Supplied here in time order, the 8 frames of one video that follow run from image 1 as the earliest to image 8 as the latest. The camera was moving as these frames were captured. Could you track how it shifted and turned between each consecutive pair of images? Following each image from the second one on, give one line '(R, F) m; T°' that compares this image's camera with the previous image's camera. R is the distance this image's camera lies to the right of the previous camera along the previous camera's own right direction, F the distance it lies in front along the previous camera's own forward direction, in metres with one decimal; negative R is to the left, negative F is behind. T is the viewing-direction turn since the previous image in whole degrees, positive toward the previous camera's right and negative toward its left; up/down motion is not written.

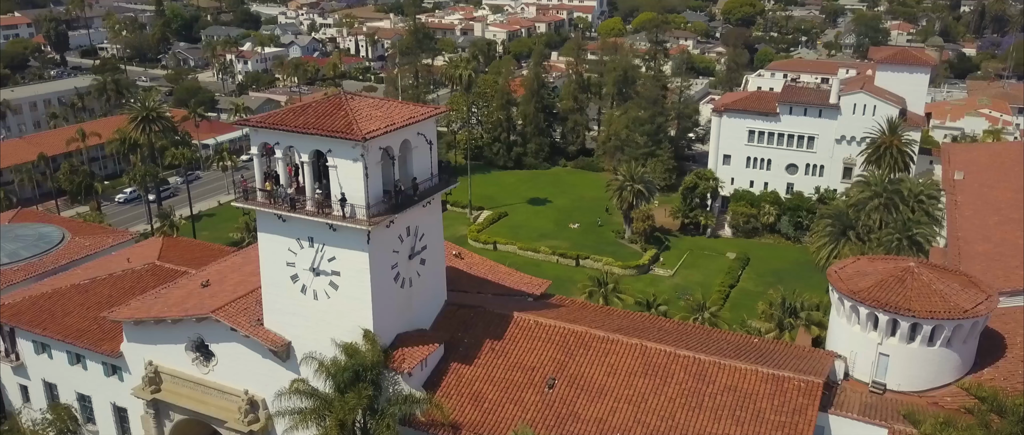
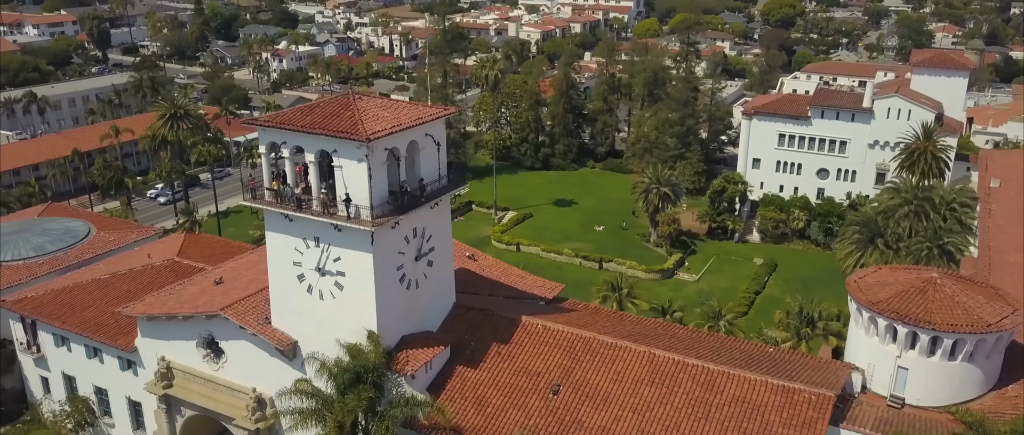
(+0.8, +0.3) m; -3°
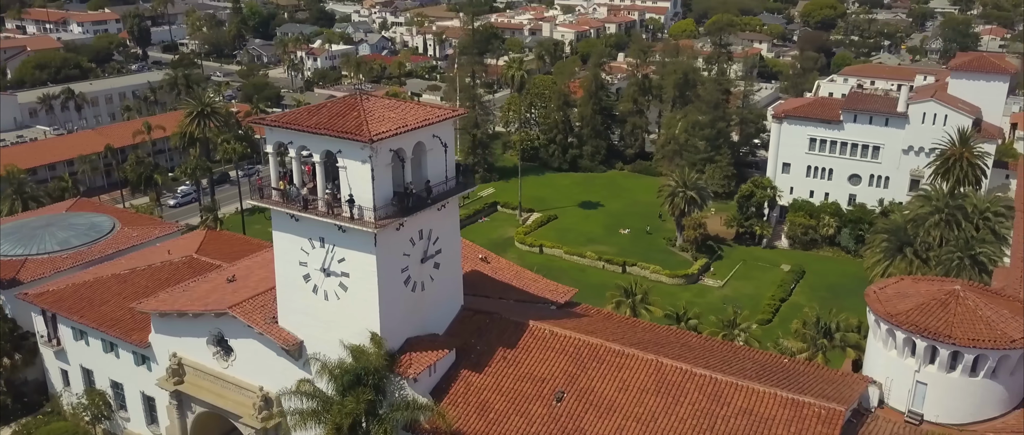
(+0.8, +0.3) m; -3°
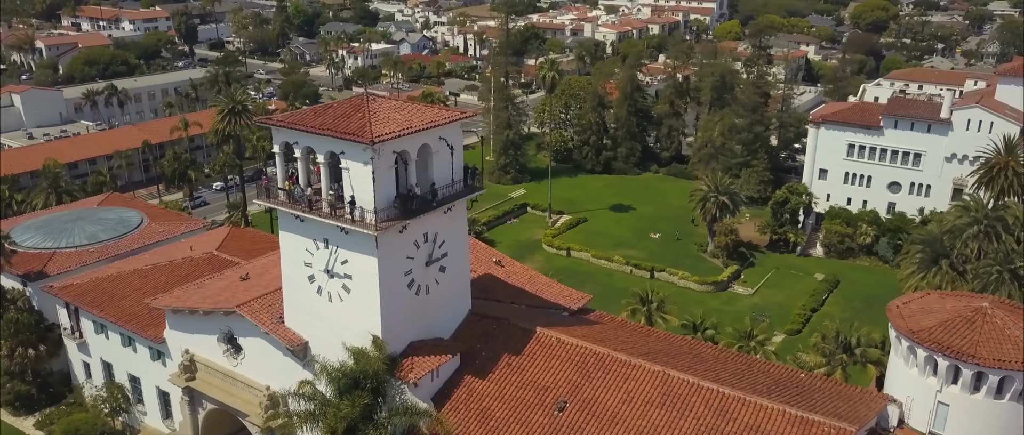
(+1.1, +0.4) m; -3°
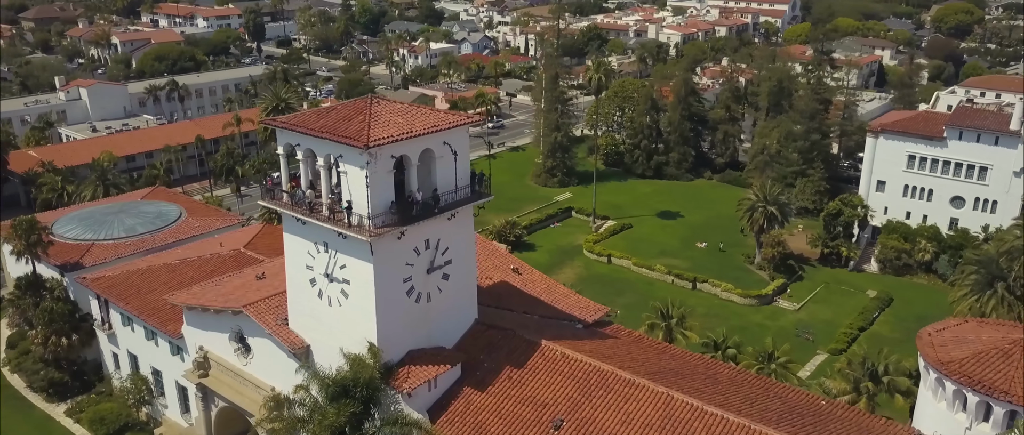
(+1.7, +0.8) m; -5°
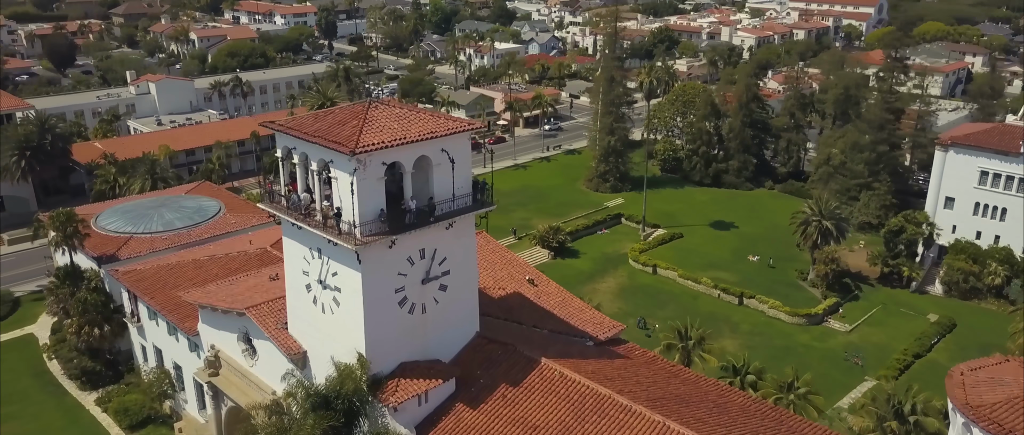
(+2.0, +1.0) m; -5°
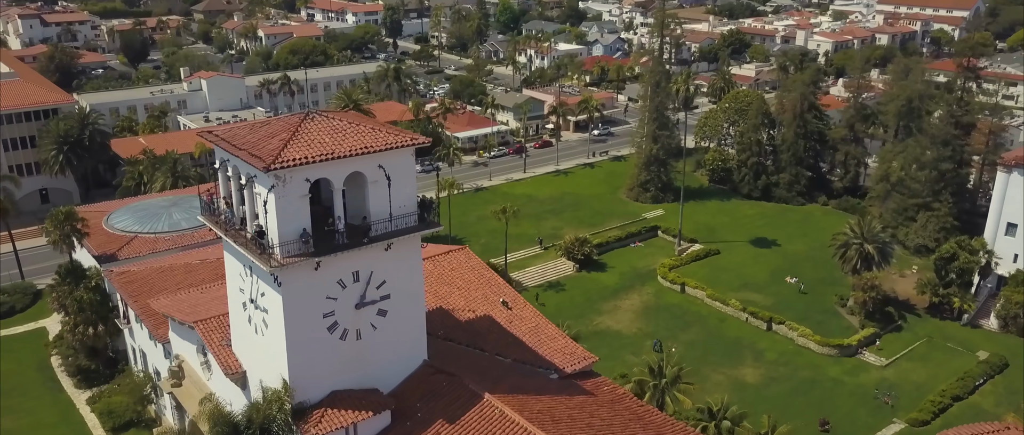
(+3.5, +1.9) m; -6°
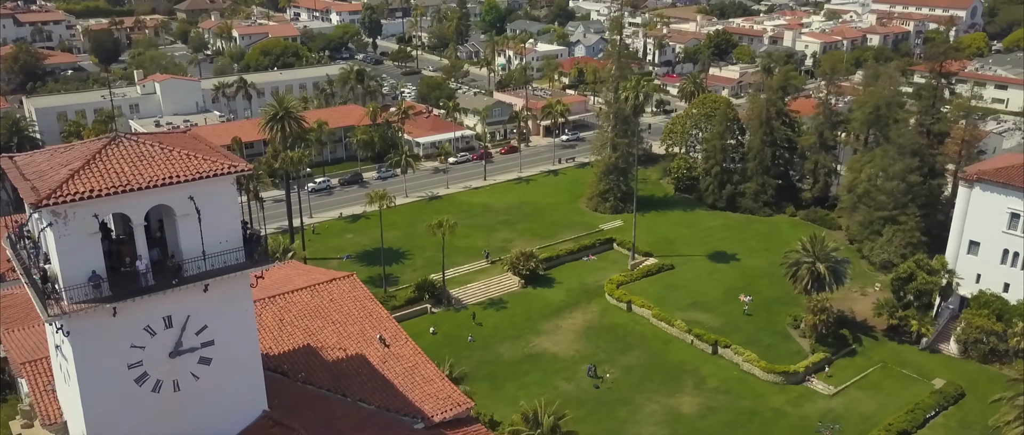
(+3.9, +2.5) m; -1°
